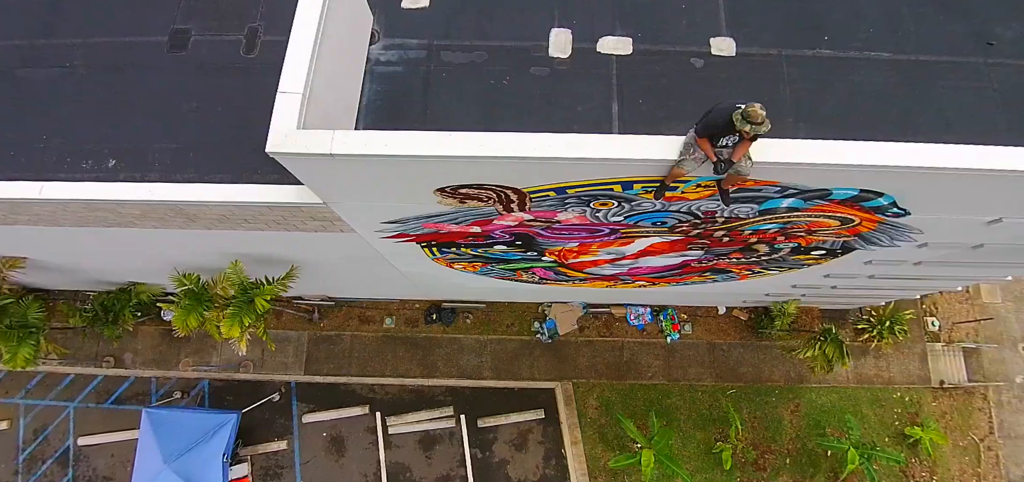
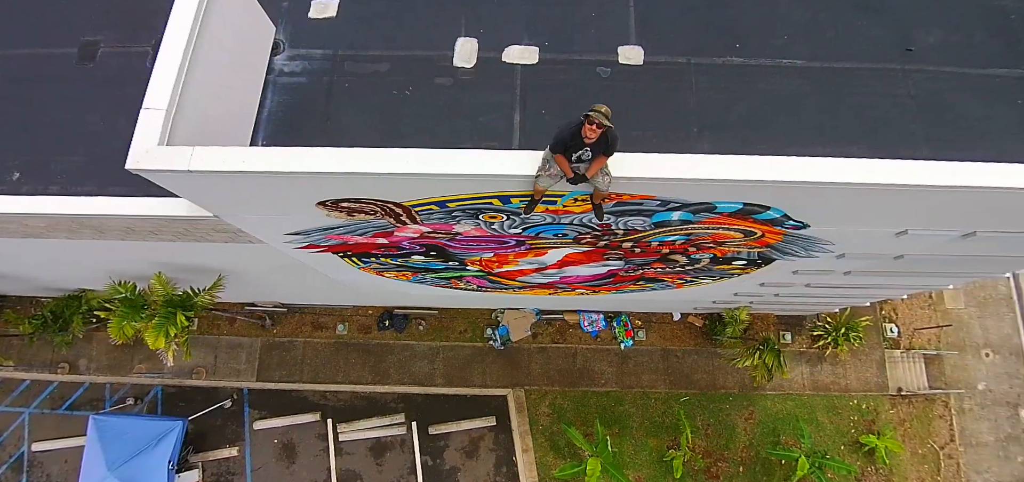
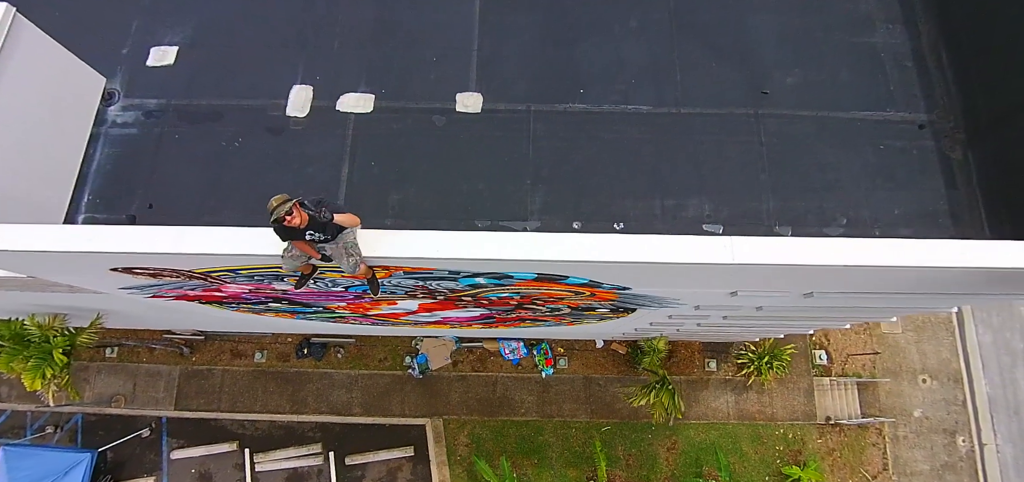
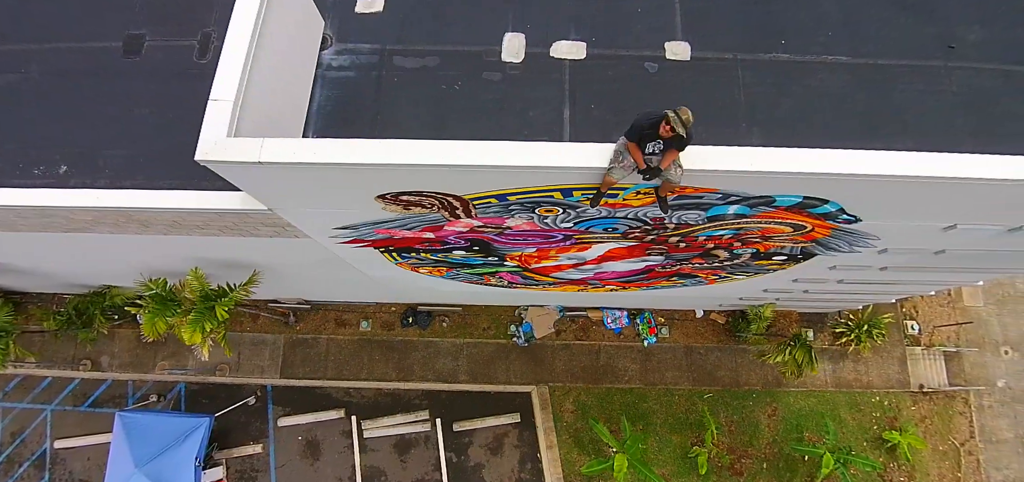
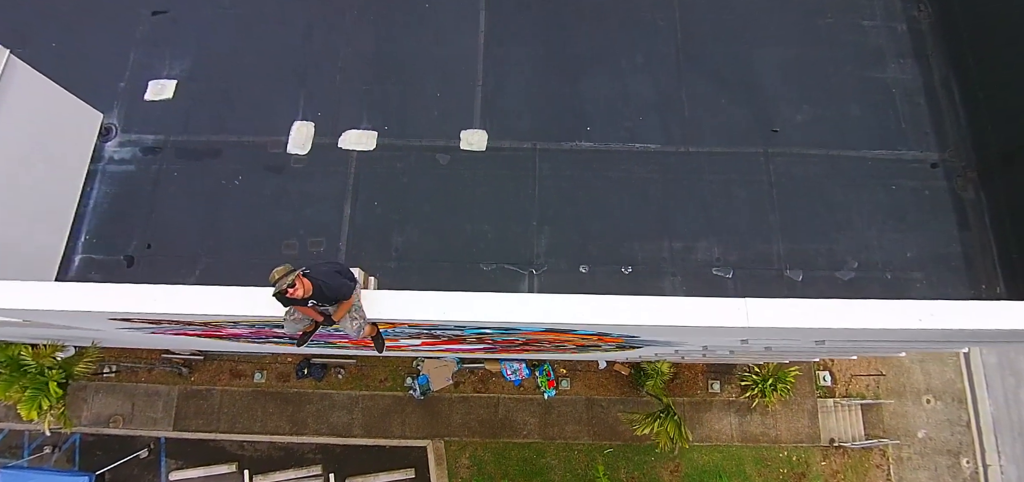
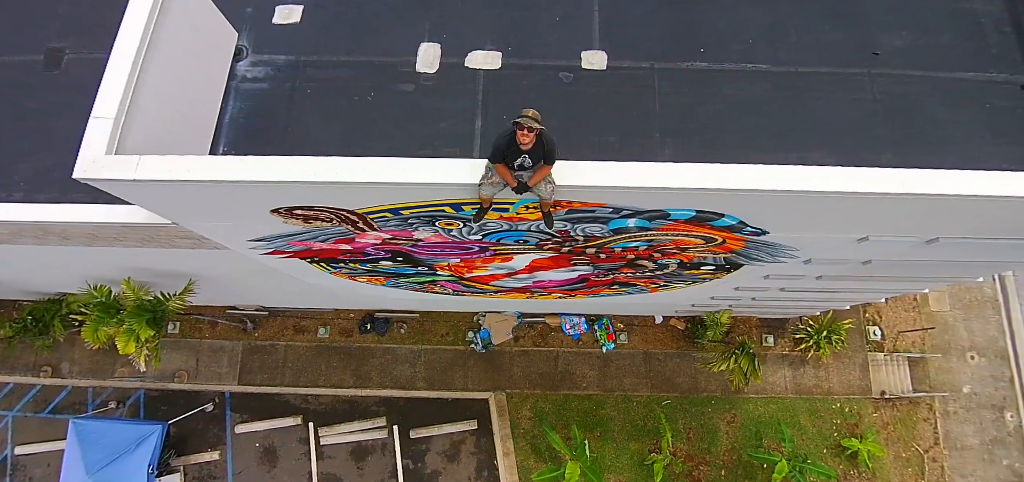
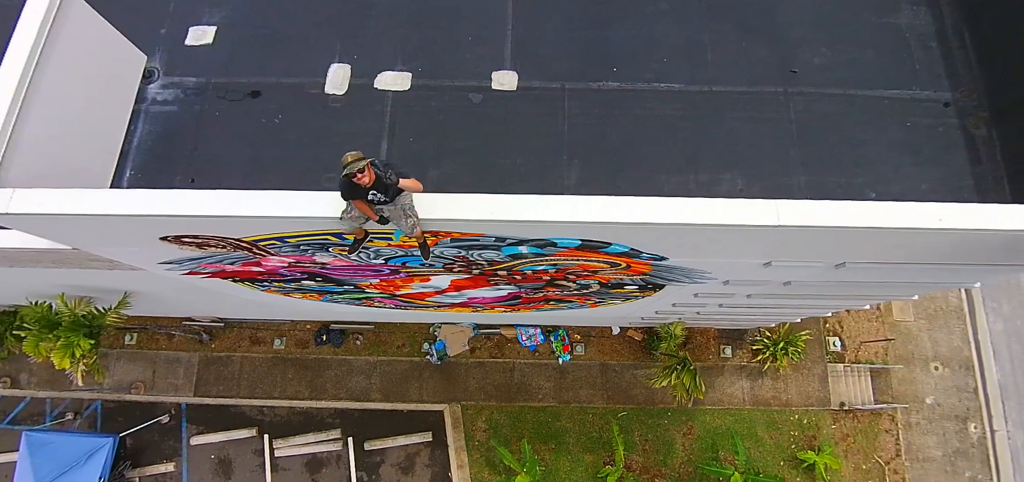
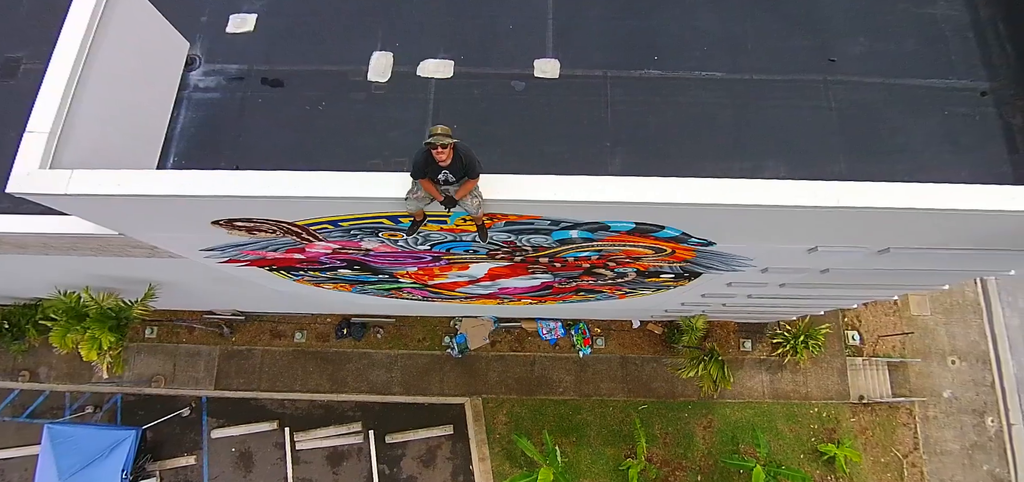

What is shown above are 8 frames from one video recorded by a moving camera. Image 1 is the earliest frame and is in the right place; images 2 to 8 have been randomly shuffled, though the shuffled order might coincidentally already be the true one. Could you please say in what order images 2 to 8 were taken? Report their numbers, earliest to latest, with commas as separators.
4, 2, 6, 8, 7, 3, 5
